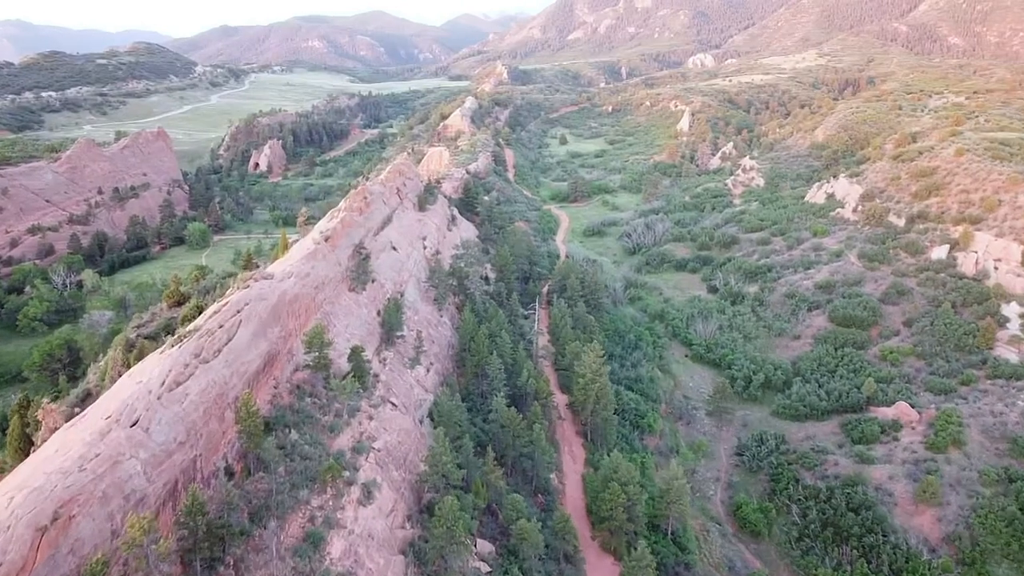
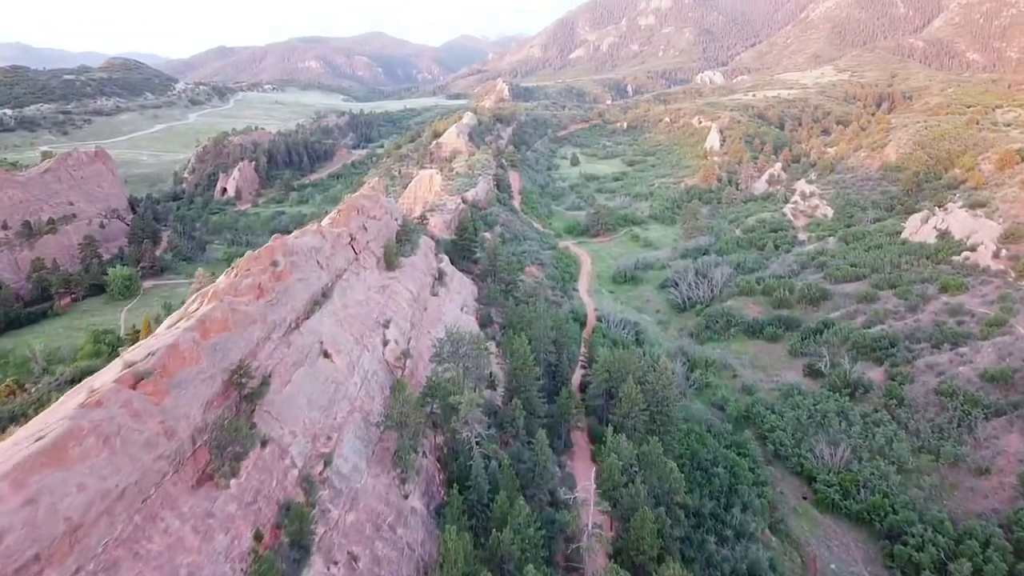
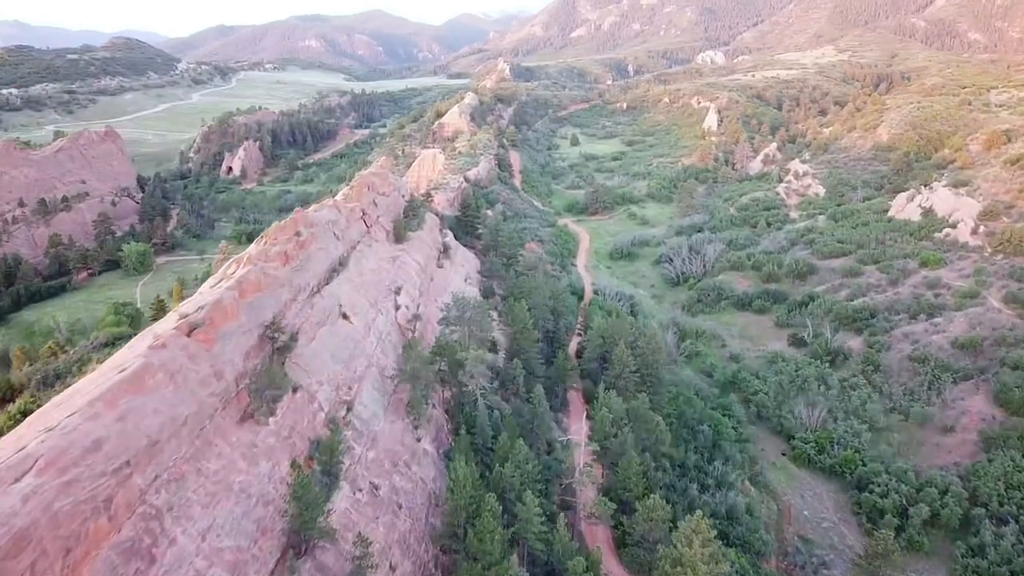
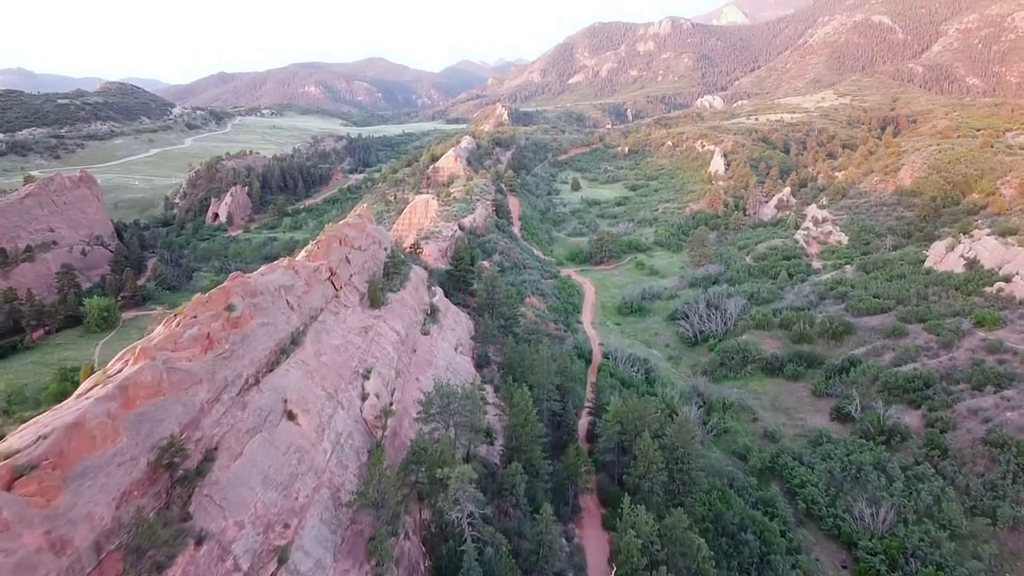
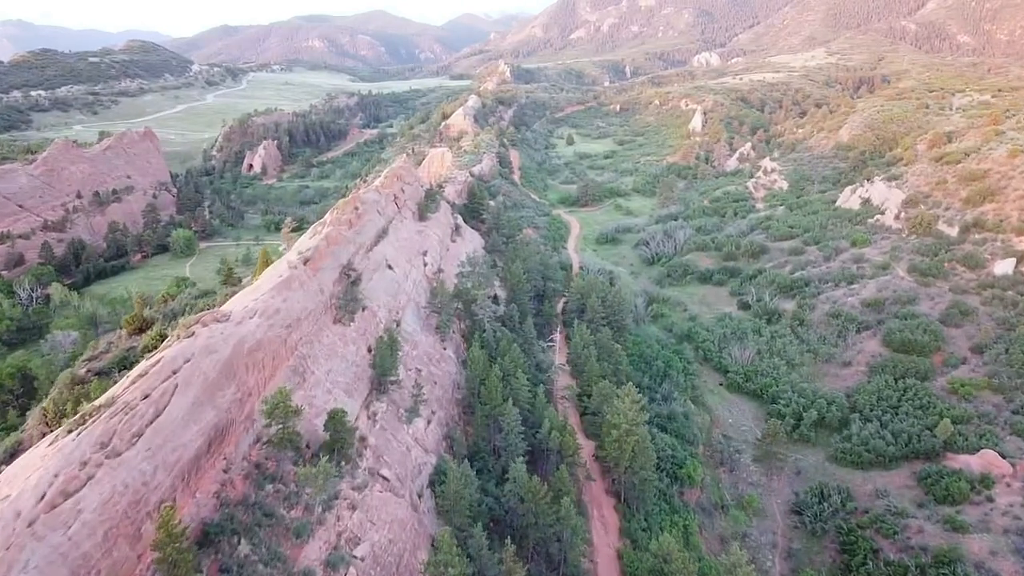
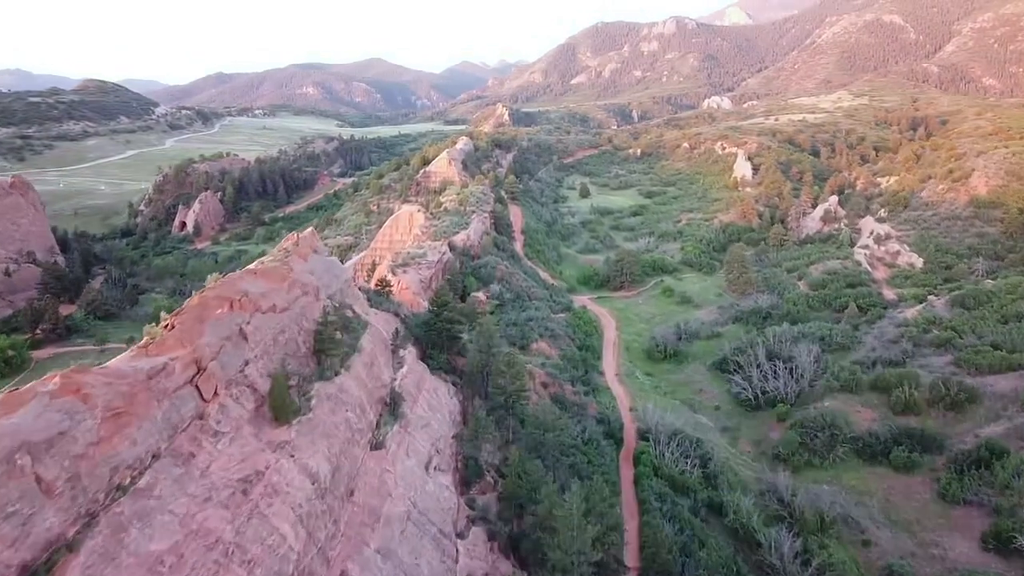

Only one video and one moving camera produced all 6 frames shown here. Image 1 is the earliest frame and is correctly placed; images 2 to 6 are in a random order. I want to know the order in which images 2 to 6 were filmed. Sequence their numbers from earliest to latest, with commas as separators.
5, 3, 2, 4, 6
